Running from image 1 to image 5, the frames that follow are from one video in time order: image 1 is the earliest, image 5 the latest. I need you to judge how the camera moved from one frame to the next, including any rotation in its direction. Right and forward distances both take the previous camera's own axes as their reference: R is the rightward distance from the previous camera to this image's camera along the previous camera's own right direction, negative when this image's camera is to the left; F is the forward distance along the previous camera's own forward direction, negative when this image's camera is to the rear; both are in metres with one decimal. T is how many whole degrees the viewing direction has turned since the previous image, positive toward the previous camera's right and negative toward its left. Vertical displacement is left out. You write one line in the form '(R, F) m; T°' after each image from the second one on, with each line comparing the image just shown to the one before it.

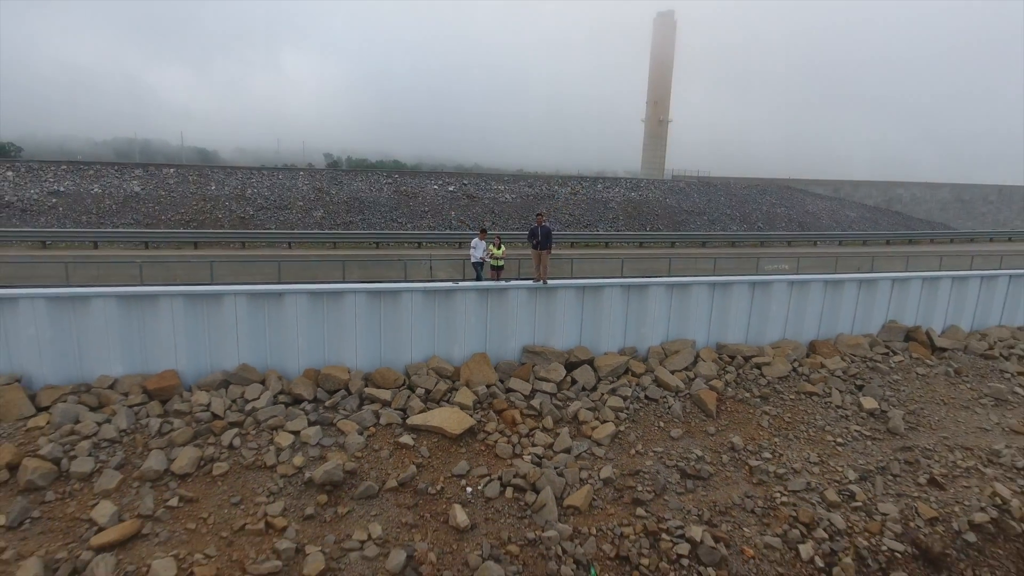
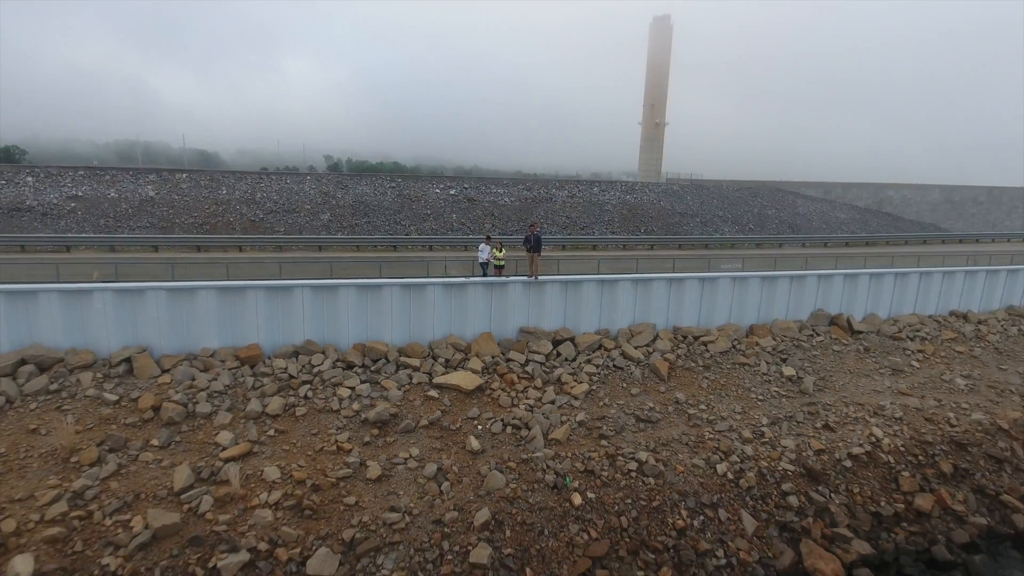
(0.0, -1.5) m; 0°
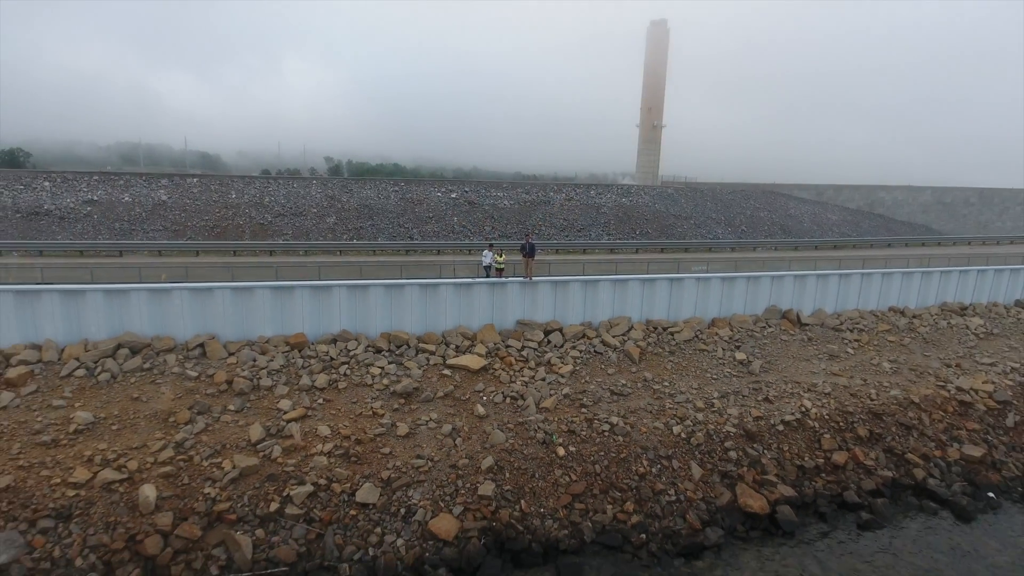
(0.0, -1.4) m; 0°
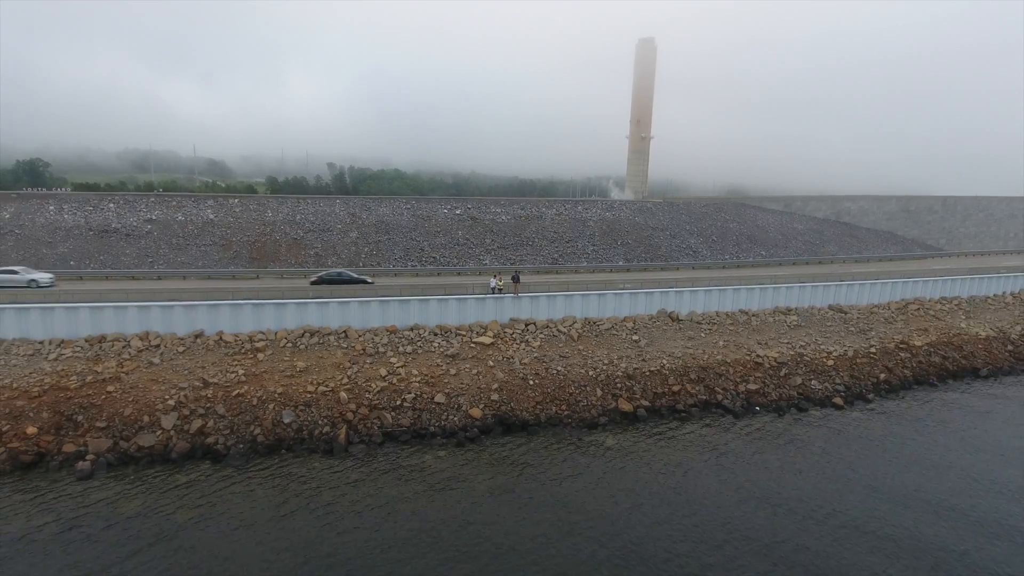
(+0.1, -6.3) m; 0°
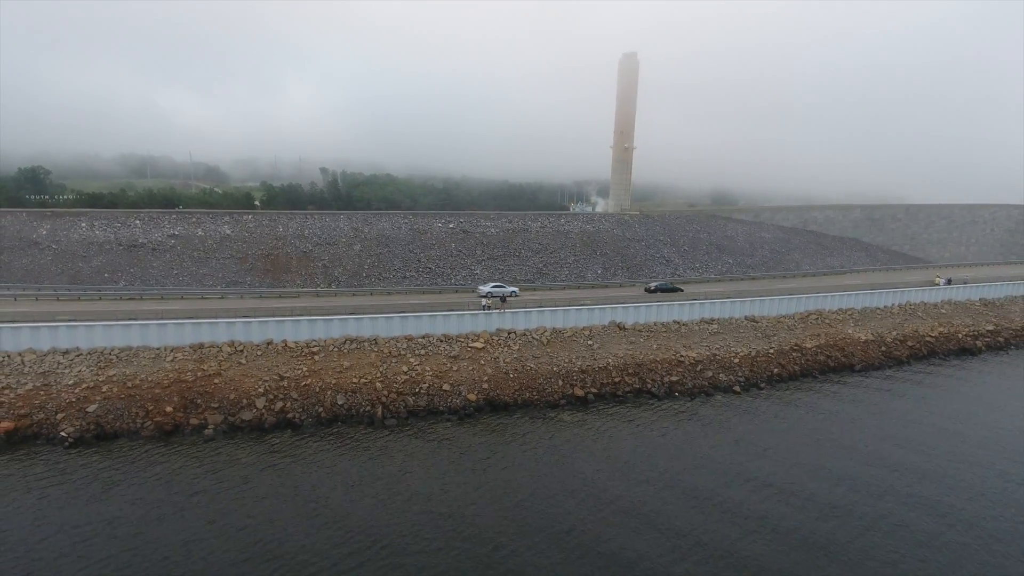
(+0.1, -4.9) m; +1°
